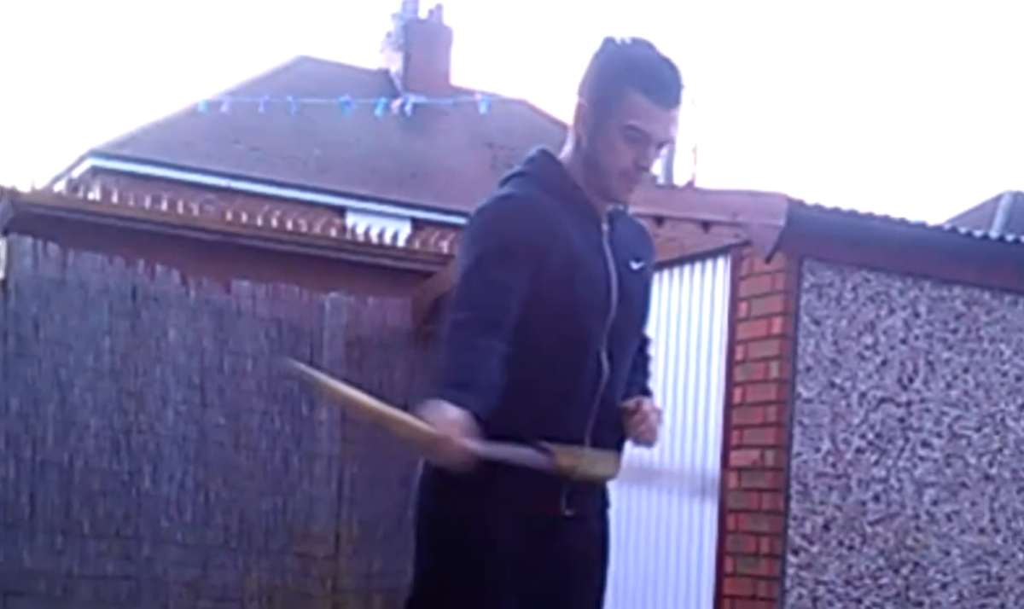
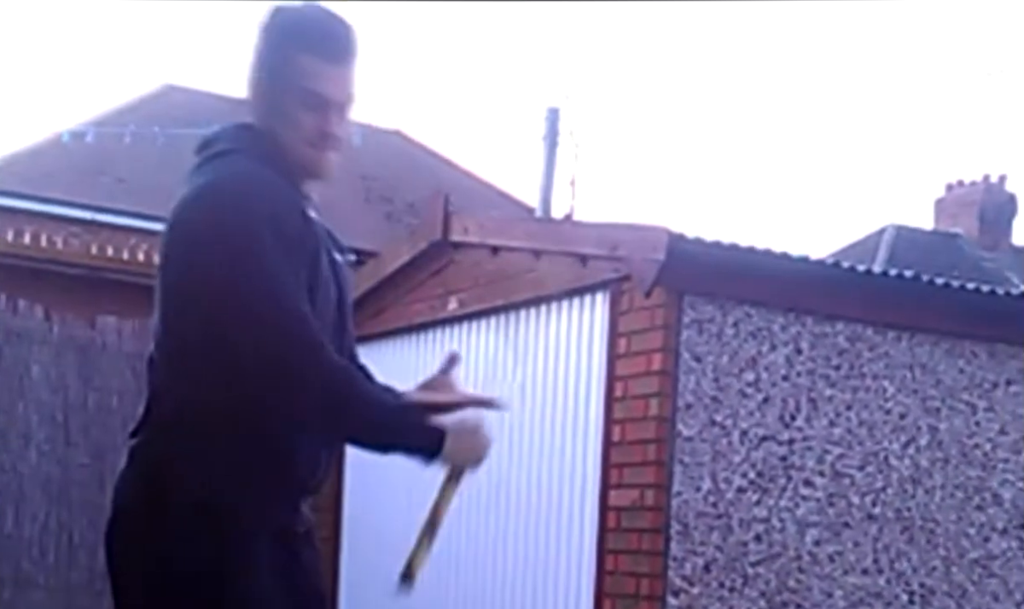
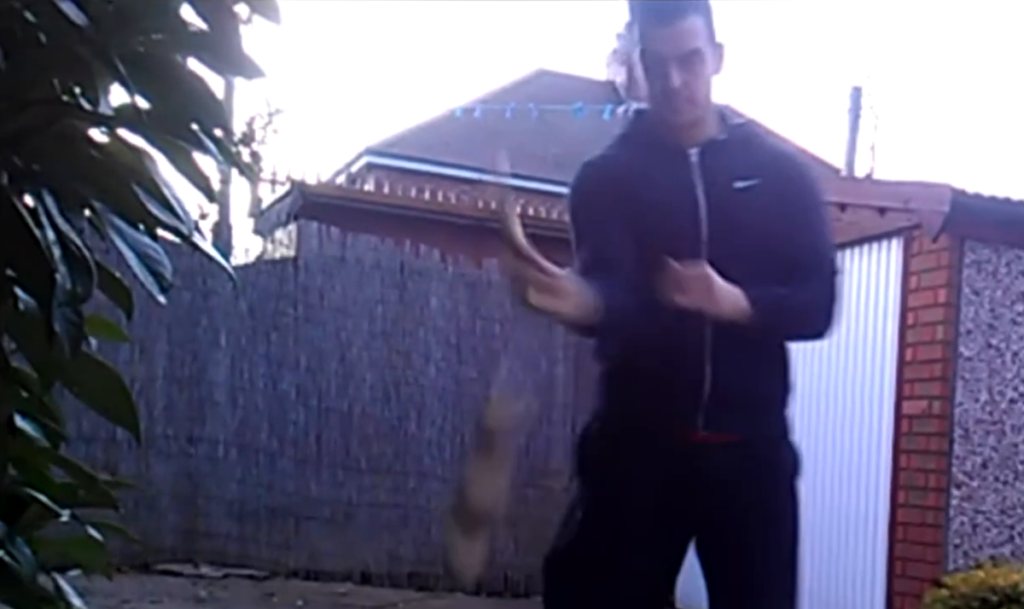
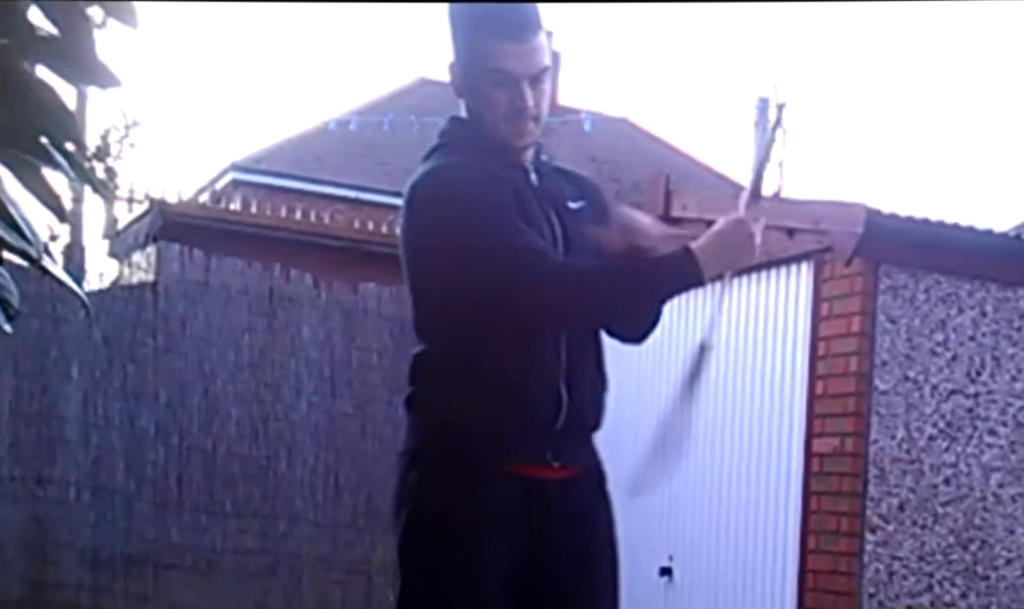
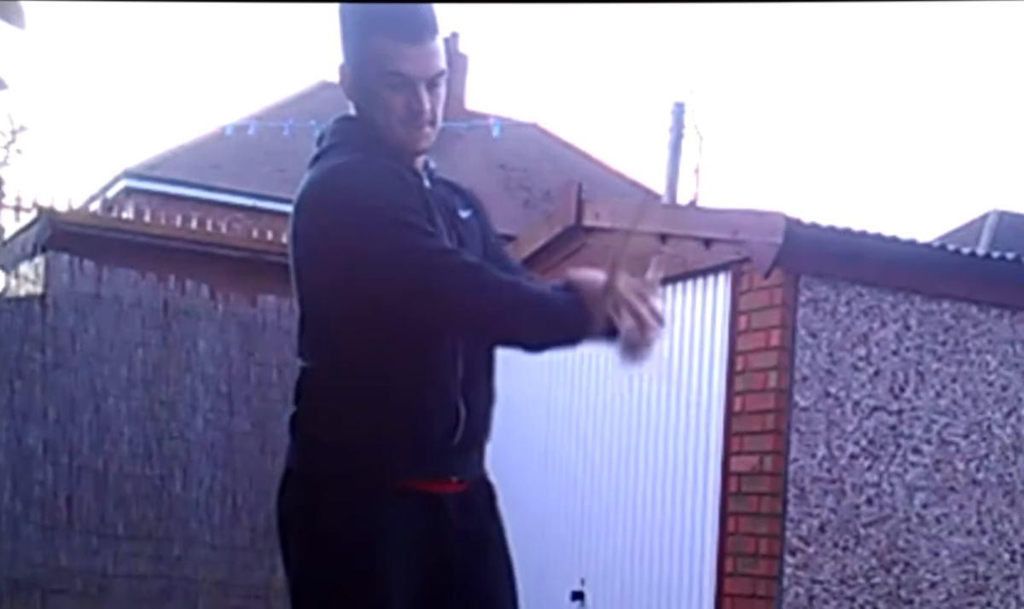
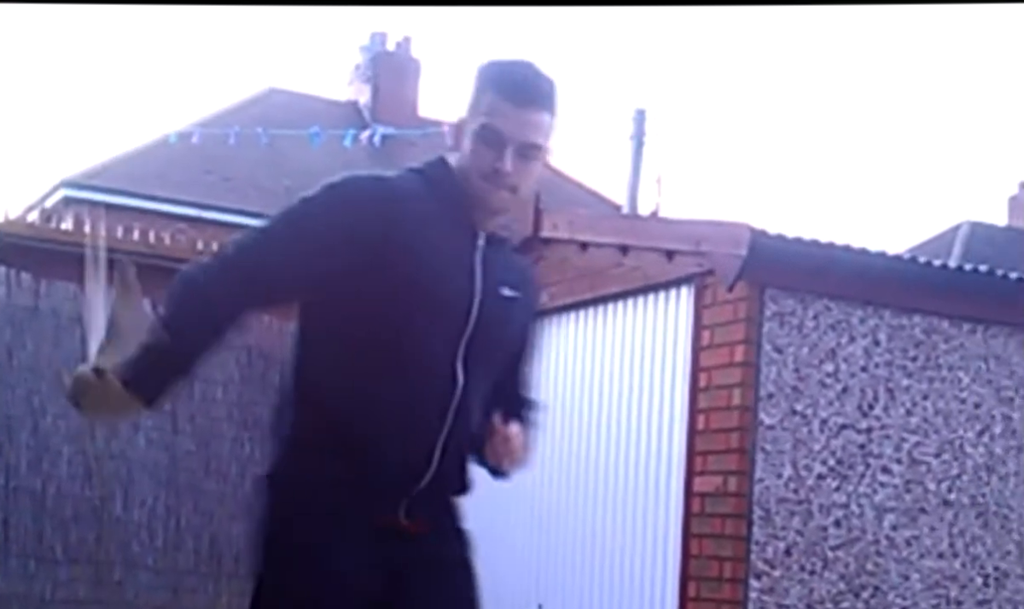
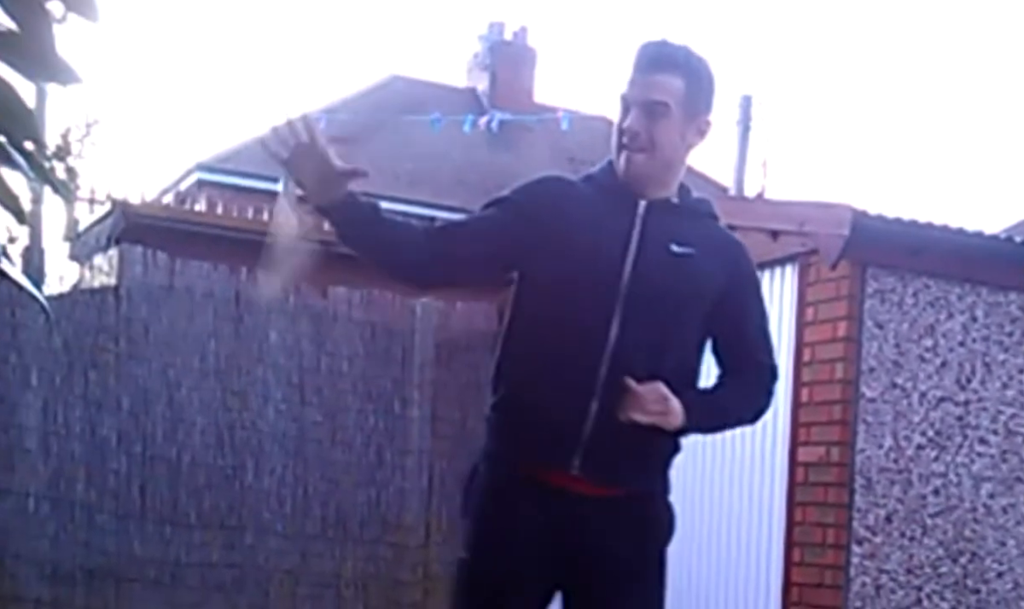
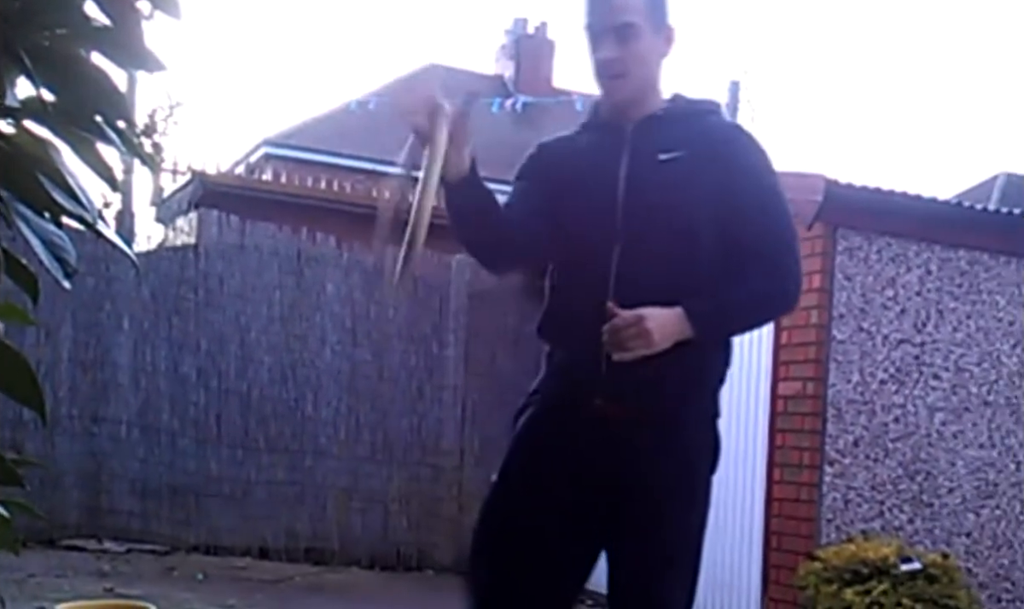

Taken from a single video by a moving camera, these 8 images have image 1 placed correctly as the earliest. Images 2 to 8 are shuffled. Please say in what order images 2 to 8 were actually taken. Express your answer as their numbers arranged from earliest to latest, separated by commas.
7, 6, 2, 5, 4, 3, 8
